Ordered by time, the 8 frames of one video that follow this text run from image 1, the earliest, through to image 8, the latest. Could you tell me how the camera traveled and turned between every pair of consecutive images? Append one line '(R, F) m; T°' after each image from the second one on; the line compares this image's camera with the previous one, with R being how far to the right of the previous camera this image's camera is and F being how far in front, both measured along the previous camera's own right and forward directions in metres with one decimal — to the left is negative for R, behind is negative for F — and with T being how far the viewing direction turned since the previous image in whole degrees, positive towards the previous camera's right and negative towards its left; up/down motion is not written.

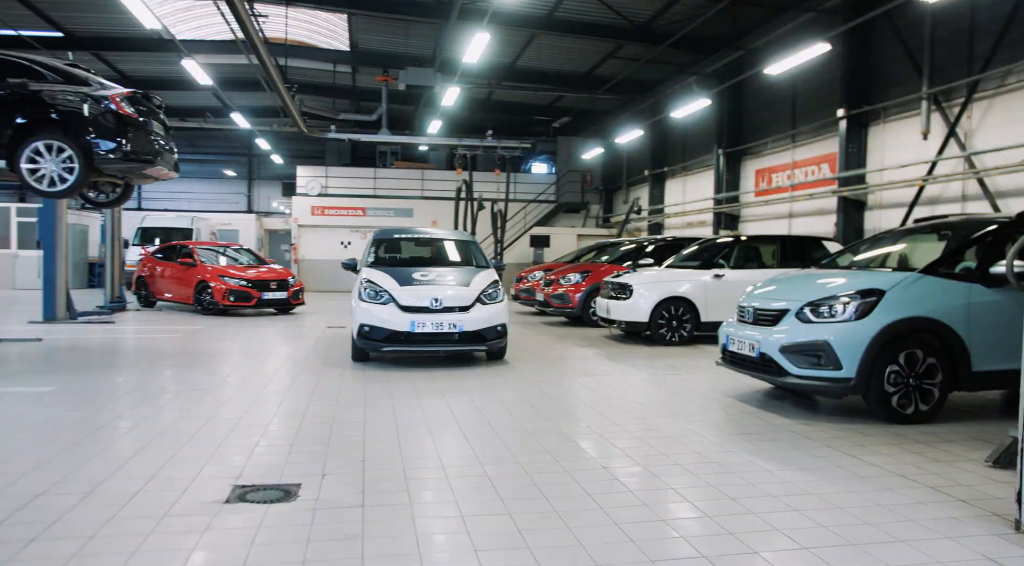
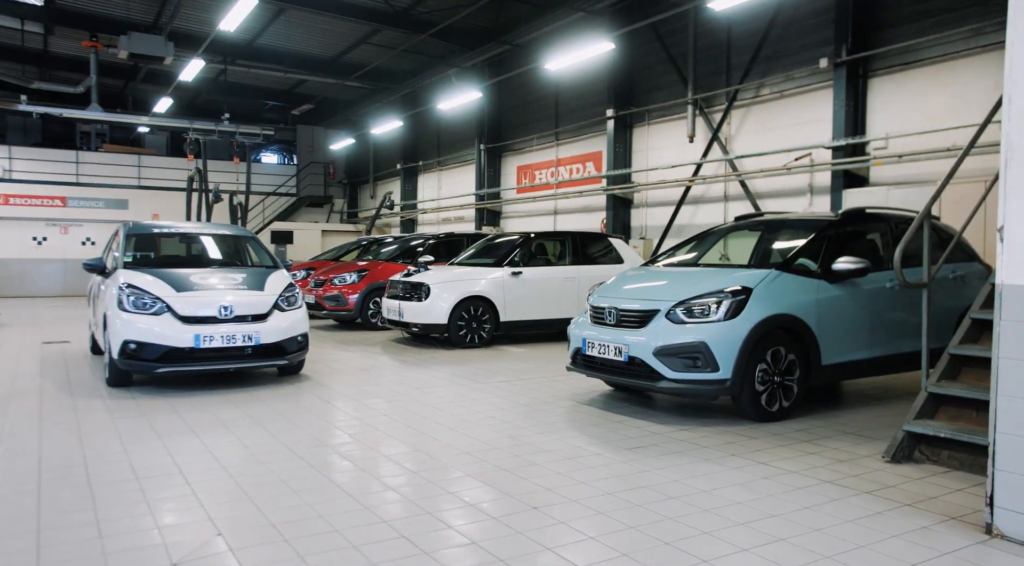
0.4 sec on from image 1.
(-0.7, +0.9) m; +21°
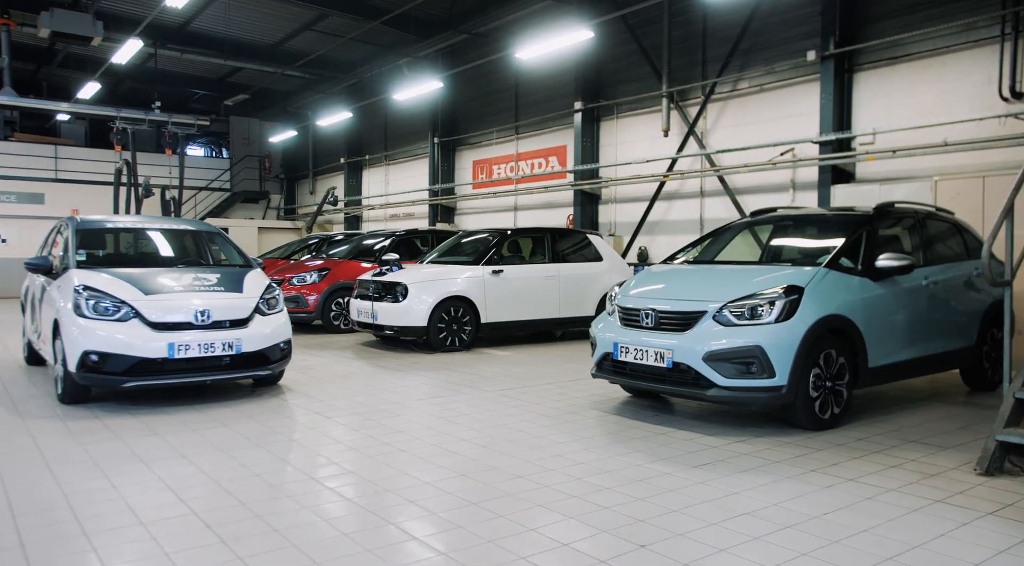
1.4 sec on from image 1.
(-0.6, +0.5) m; +6°
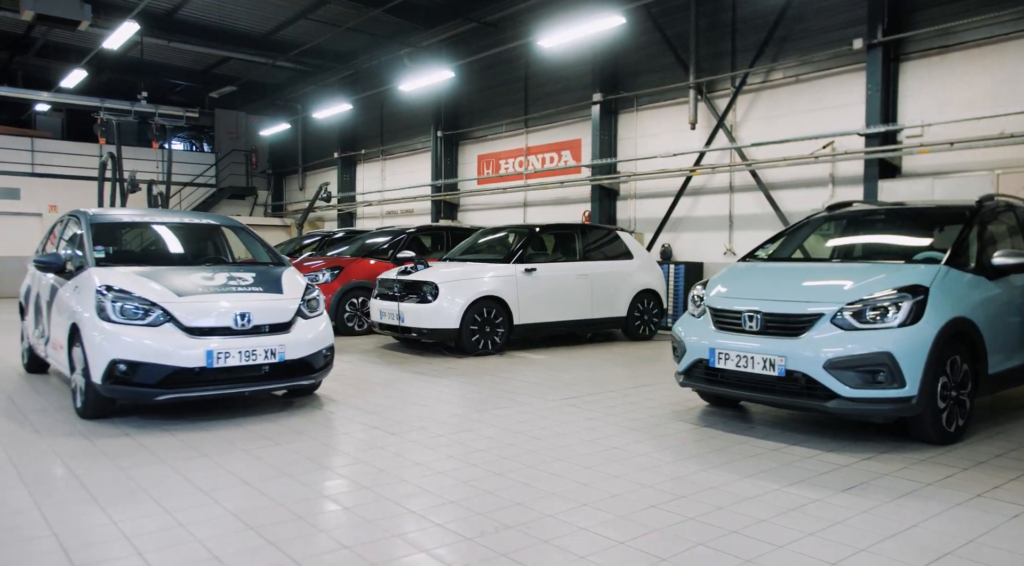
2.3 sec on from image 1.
(-0.6, +0.5) m; +2°
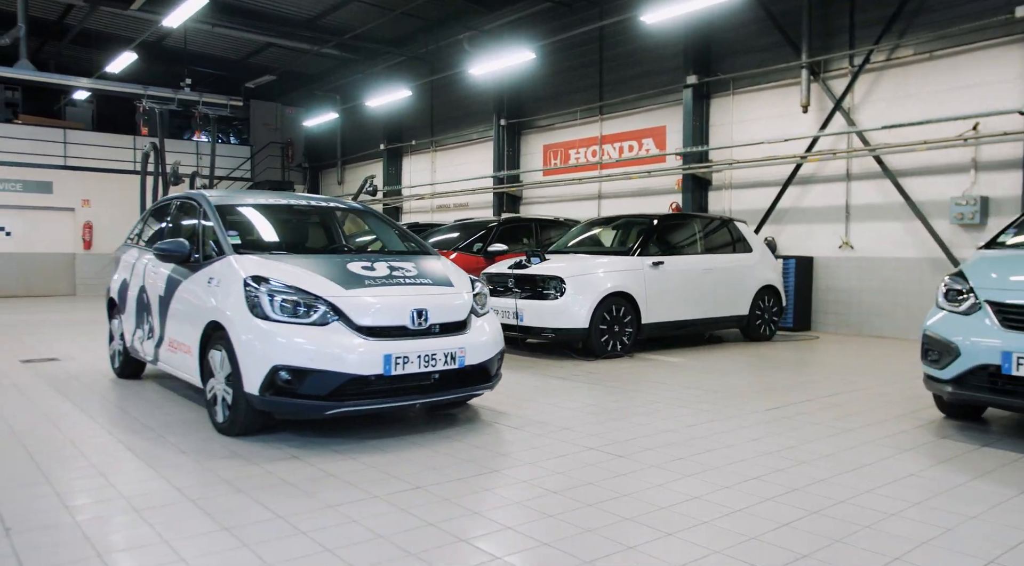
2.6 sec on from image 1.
(-1.2, +0.8) m; 0°
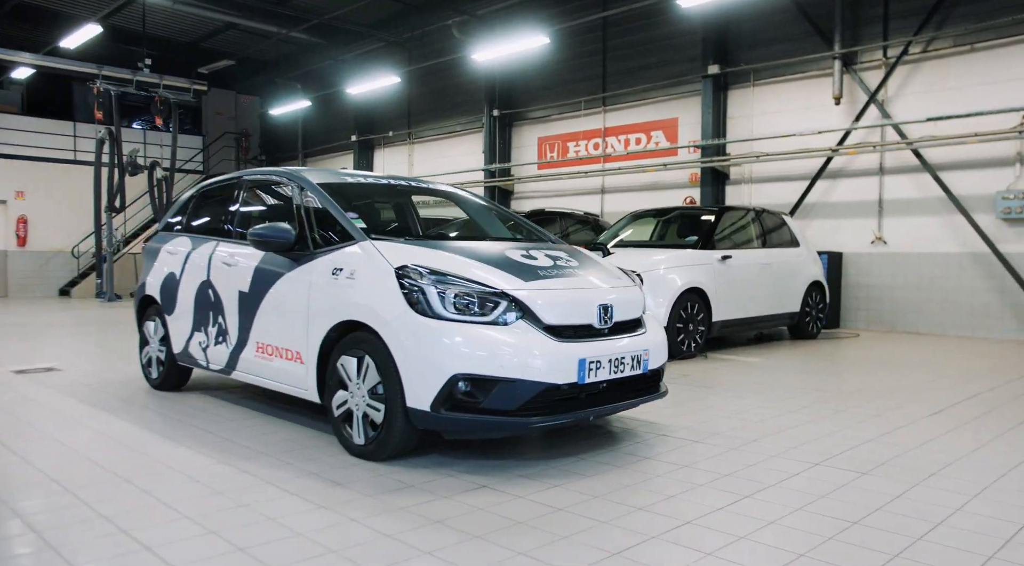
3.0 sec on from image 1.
(-1.2, +0.7) m; +6°
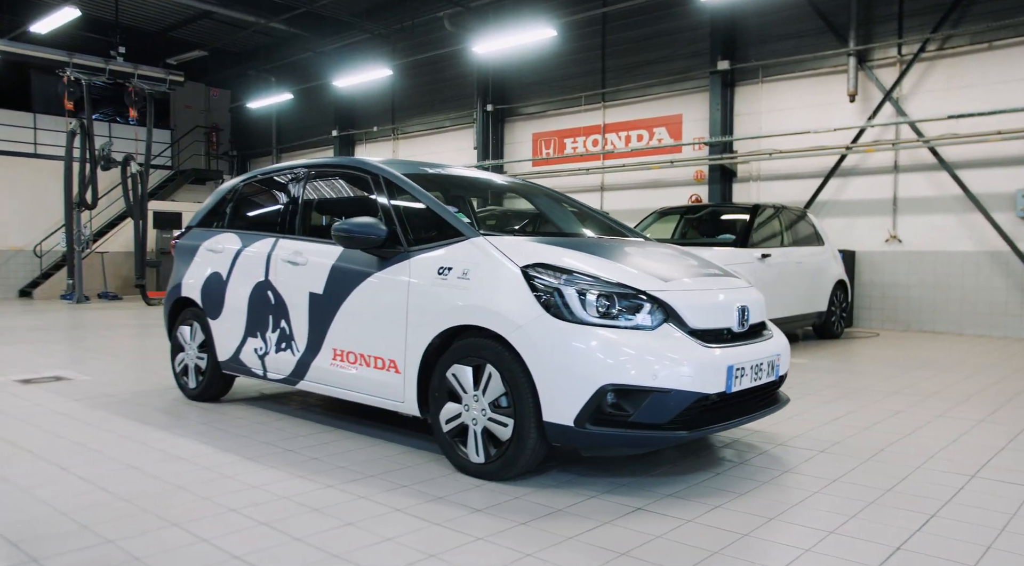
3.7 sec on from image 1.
(-0.7, +0.3) m; +4°
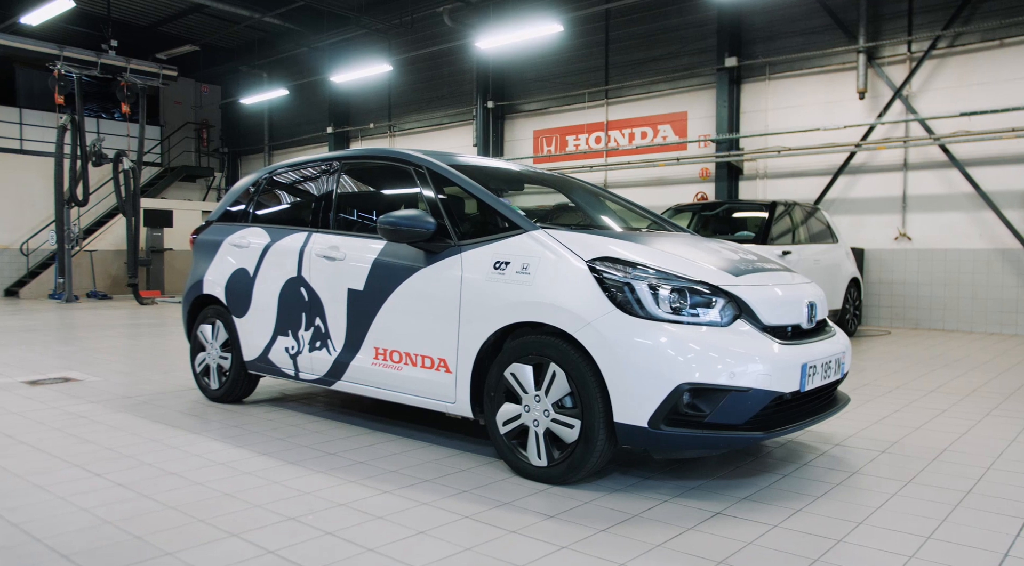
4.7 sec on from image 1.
(-0.3, +0.1) m; +1°
